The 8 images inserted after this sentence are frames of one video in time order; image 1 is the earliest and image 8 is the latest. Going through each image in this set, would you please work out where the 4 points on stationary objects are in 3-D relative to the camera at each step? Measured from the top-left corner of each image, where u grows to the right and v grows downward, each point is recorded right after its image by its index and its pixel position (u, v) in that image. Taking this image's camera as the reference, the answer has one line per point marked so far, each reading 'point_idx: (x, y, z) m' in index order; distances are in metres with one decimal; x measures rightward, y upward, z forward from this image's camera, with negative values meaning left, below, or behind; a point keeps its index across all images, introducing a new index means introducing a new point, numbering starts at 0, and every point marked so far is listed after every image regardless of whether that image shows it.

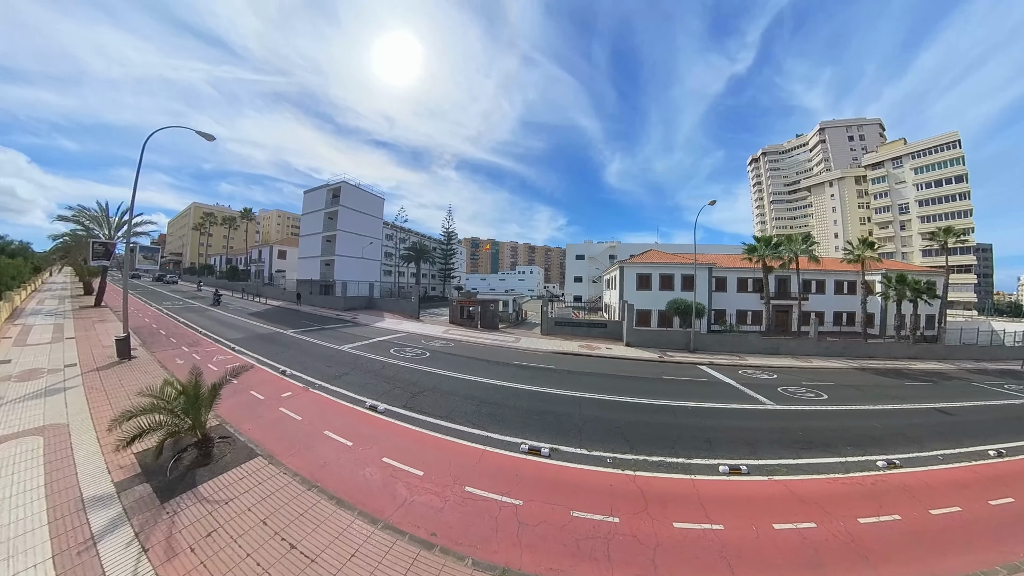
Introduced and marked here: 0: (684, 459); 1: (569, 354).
0: (+3.4, -3.3, +6.1) m
1: (+2.7, -3.1, +14.3) m
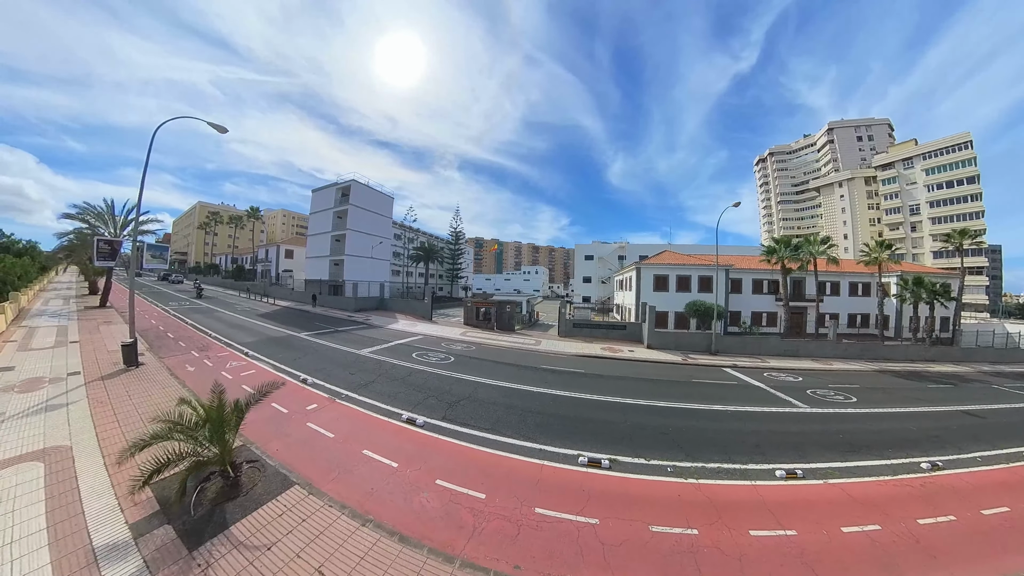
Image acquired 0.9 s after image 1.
0: (+4.4, -3.4, +6.1) m
1: (+3.7, -3.2, +14.3) m
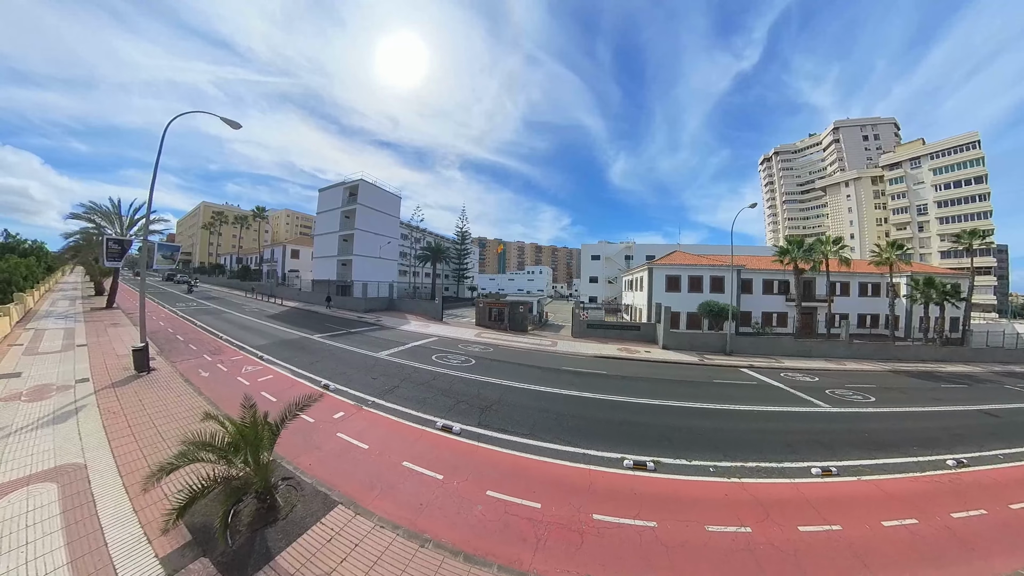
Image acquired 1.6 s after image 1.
0: (+5.3, -3.5, +6.3) m
1: (+4.6, -3.3, +14.5) m
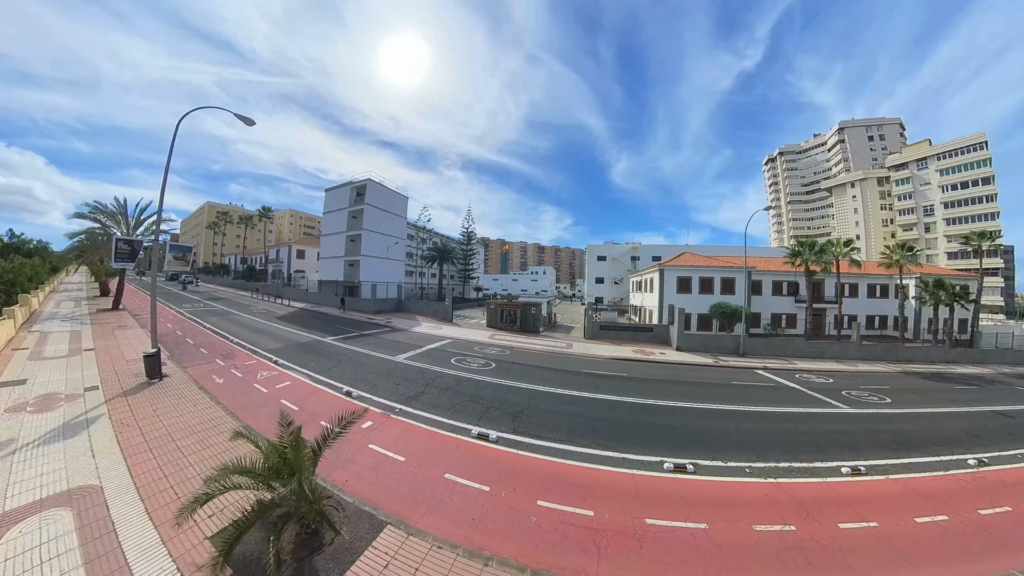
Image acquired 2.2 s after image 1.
0: (+6.0, -3.6, +6.5) m
1: (+5.4, -3.4, +14.8) m
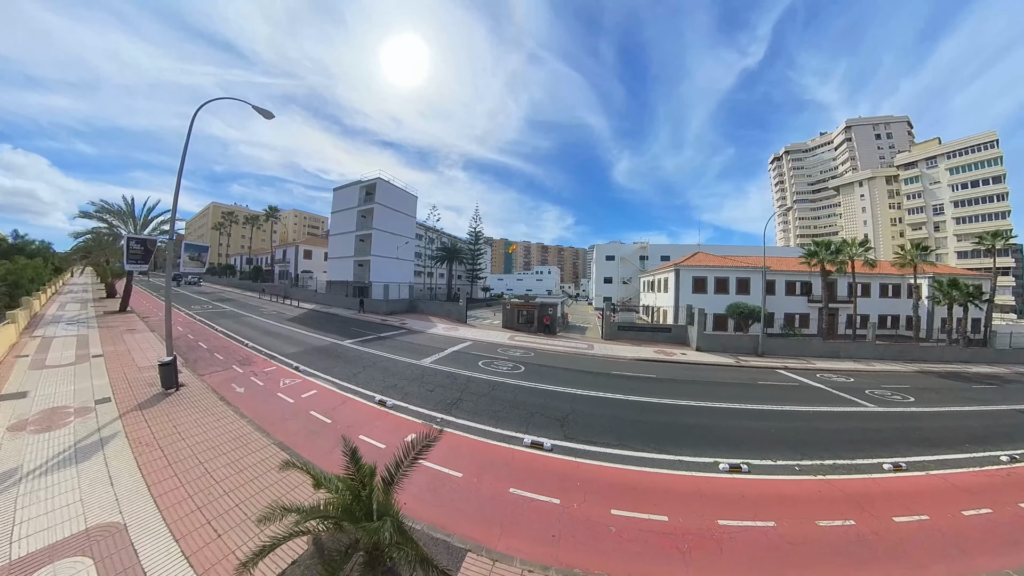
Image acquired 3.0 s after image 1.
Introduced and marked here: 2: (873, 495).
0: (+7.1, -3.6, +6.7) m
1: (+6.6, -3.4, +15.0) m
2: (+6.1, -3.5, +5.5) m
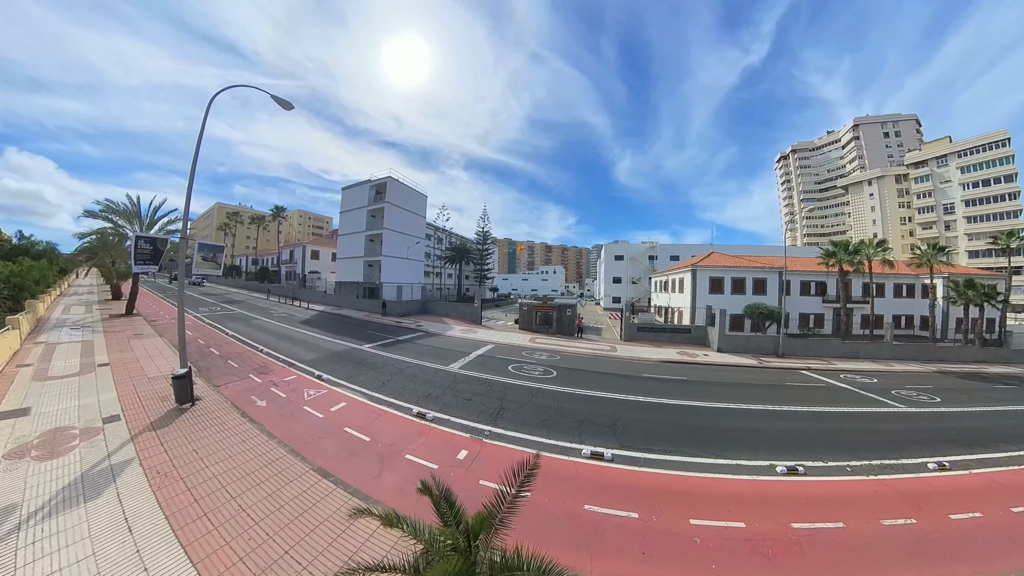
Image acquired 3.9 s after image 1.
0: (+8.3, -3.7, +6.9) m
1: (+7.8, -3.4, +15.2) m
2: (+7.3, -3.6, +5.7) m
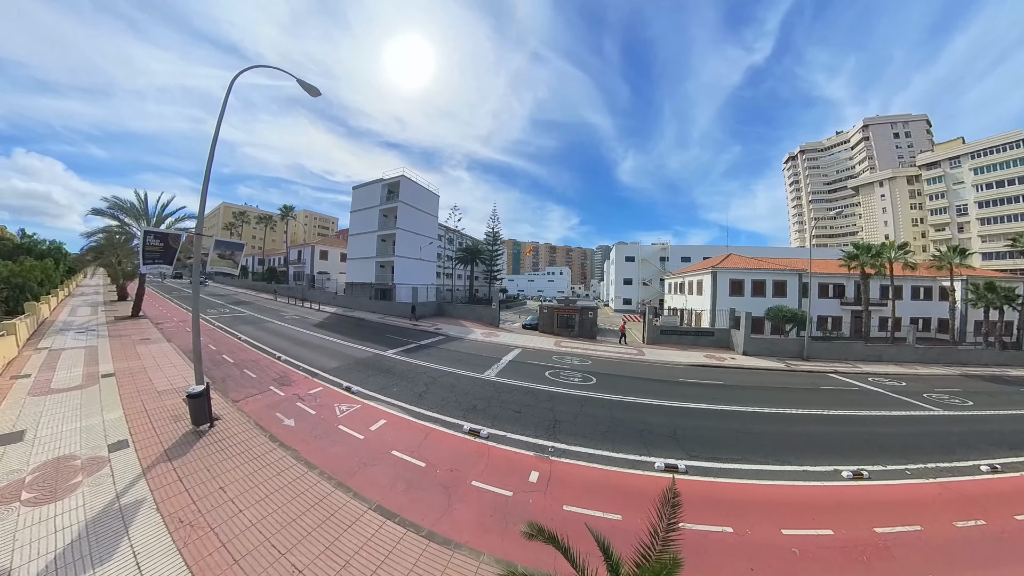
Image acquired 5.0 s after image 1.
0: (+9.7, -3.8, +7.1) m
1: (+9.2, -3.6, +15.4) m
2: (+8.7, -3.8, +5.8) m
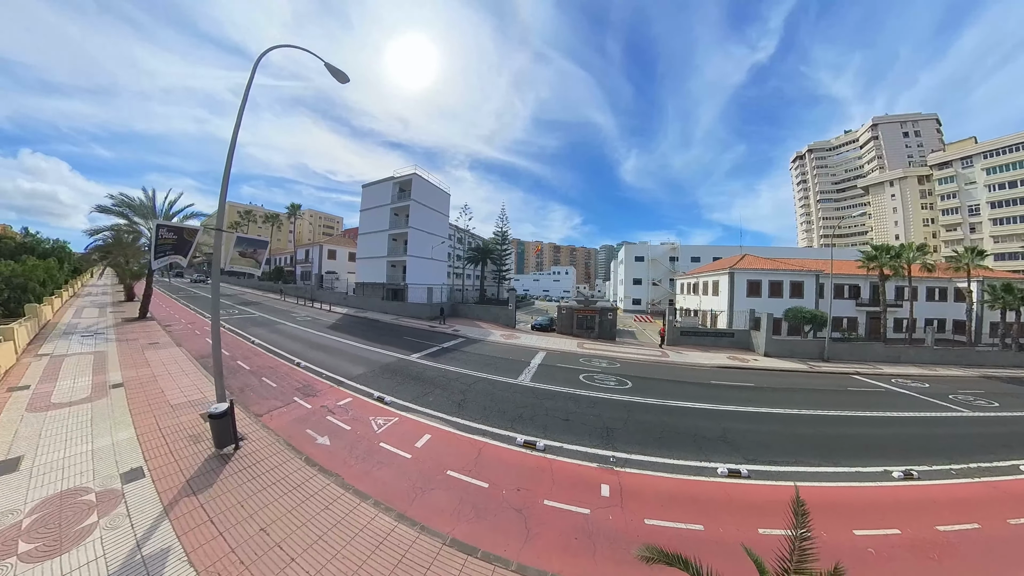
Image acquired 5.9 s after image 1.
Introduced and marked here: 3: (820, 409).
0: (+10.9, -3.9, +7.3) m
1: (+10.5, -3.7, +15.6) m
2: (+9.9, -3.9, +6.1) m
3: (+10.0, -3.8, +10.4) m
